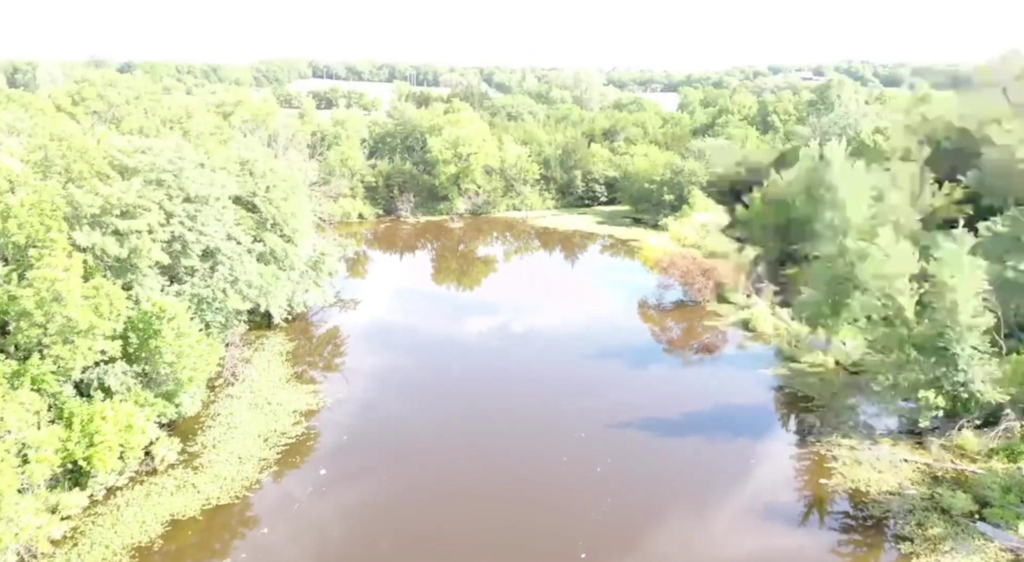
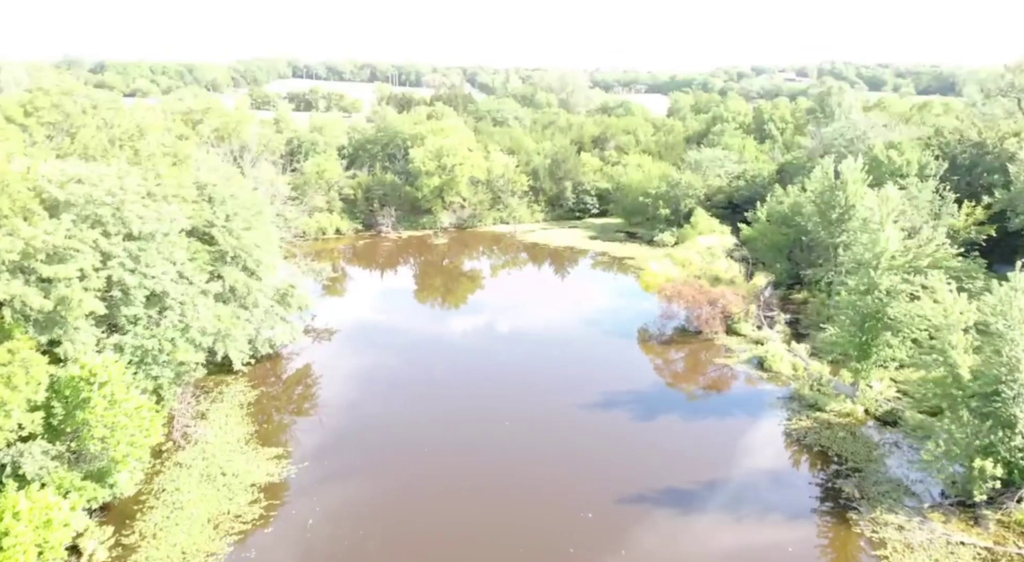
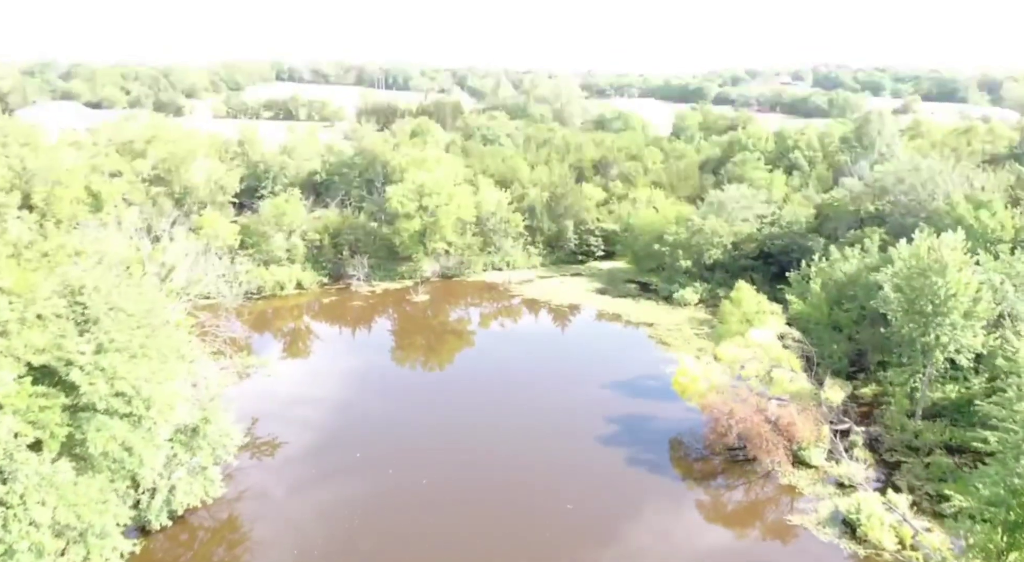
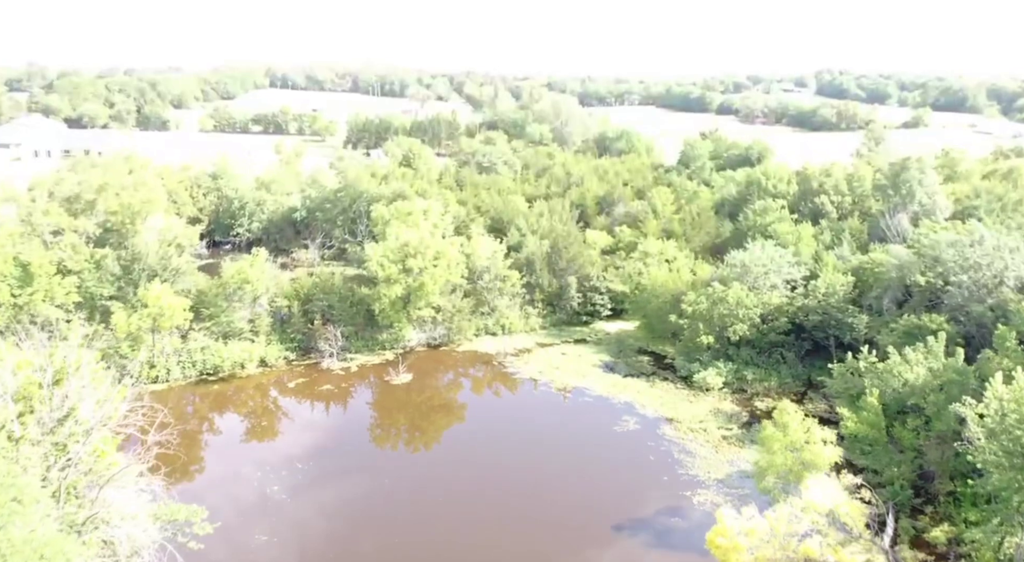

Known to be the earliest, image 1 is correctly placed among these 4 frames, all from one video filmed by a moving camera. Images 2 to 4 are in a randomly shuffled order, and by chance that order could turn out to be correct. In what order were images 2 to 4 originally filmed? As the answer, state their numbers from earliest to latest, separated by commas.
2, 3, 4
